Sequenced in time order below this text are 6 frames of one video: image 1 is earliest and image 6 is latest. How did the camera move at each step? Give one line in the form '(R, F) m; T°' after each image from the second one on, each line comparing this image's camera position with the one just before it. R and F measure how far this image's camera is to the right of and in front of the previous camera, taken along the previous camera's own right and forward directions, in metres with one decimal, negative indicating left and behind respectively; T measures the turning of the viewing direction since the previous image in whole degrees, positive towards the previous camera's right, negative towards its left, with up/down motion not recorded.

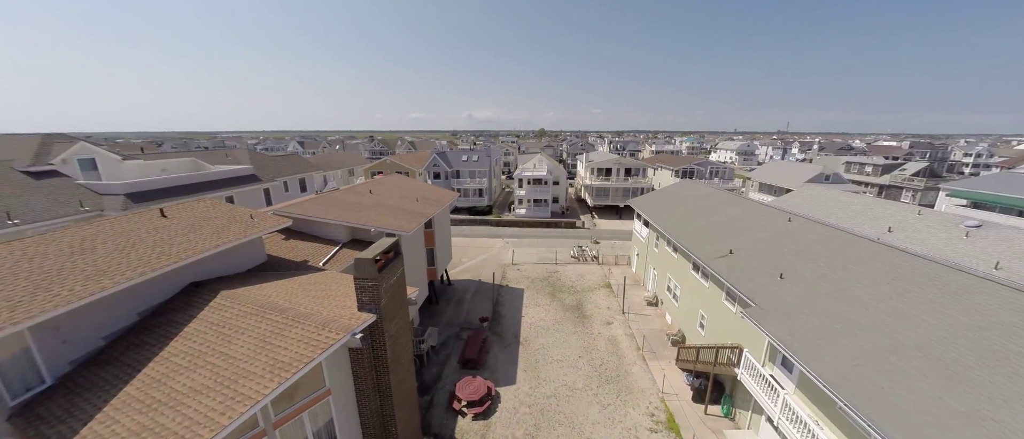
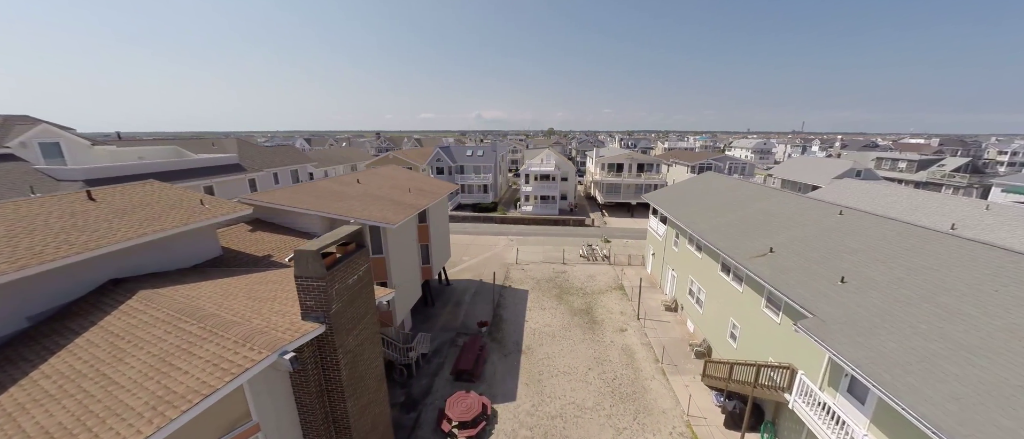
(+0.3, +2.0) m; -1°
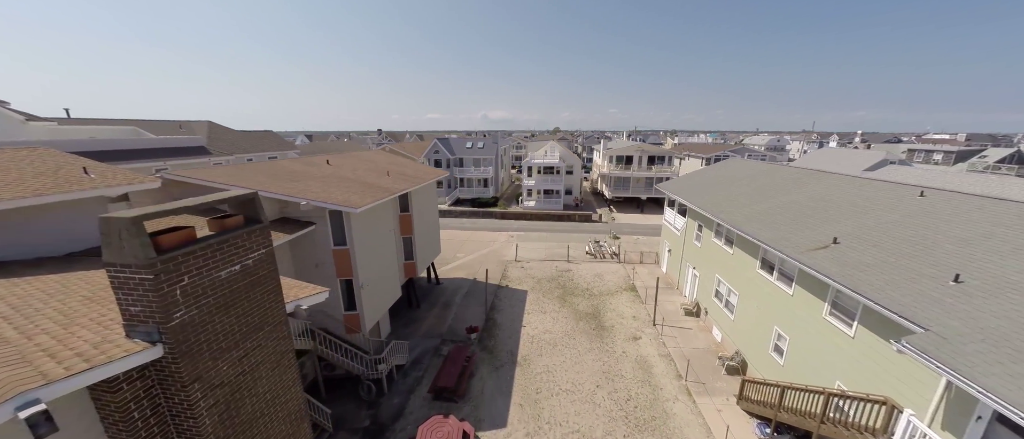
(+0.5, +2.5) m; -1°
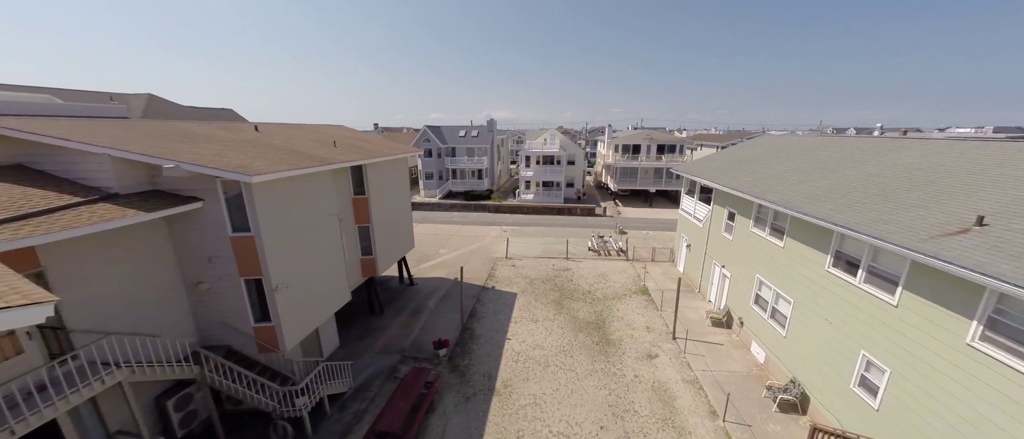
(+0.9, +3.3) m; -1°
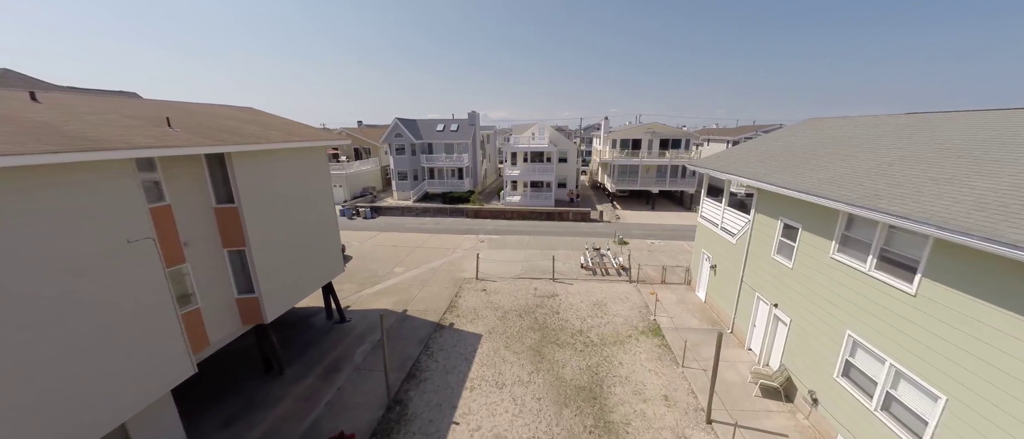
(+1.3, +4.3) m; +1°
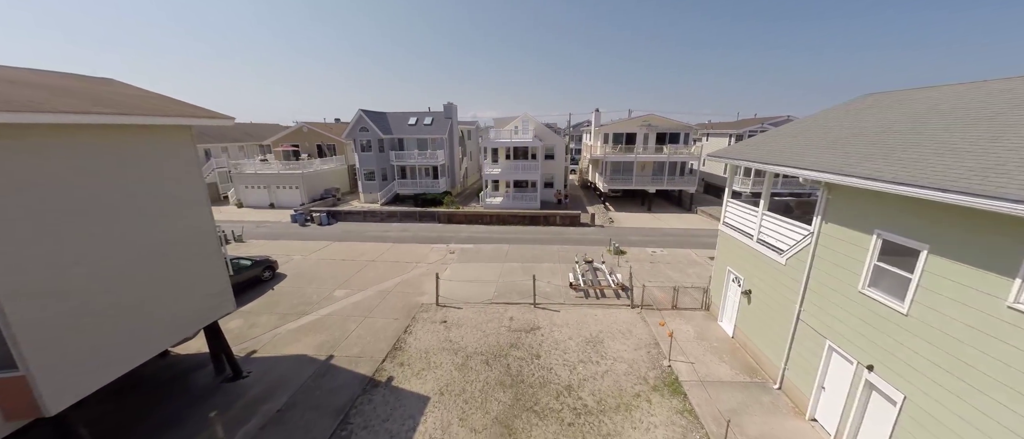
(+0.8, +3.4) m; +2°
